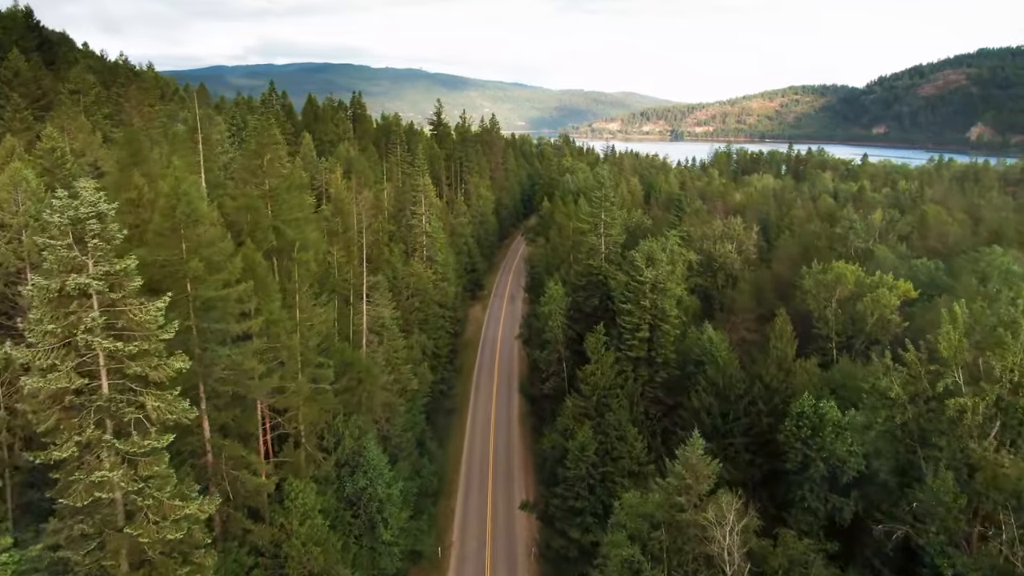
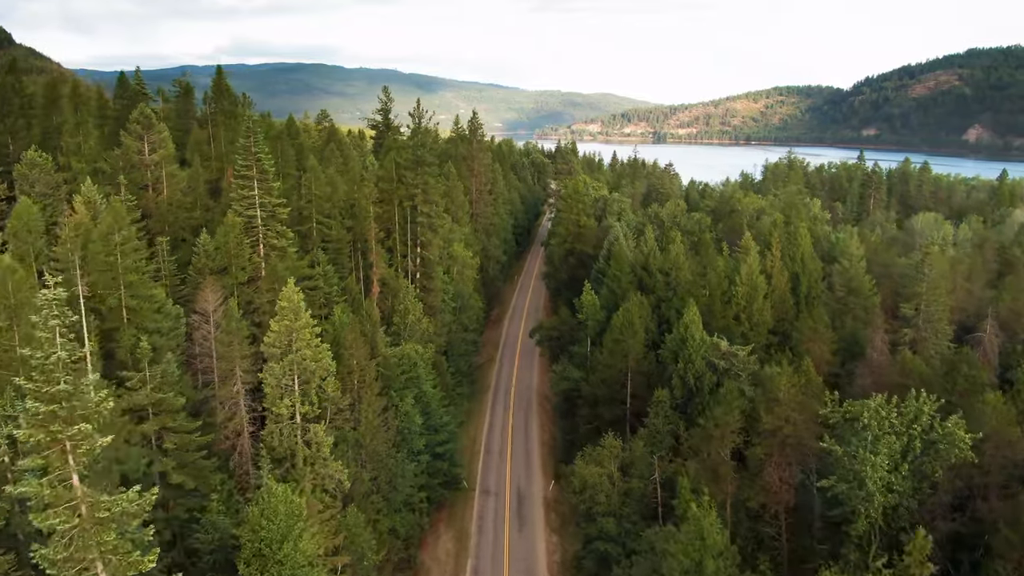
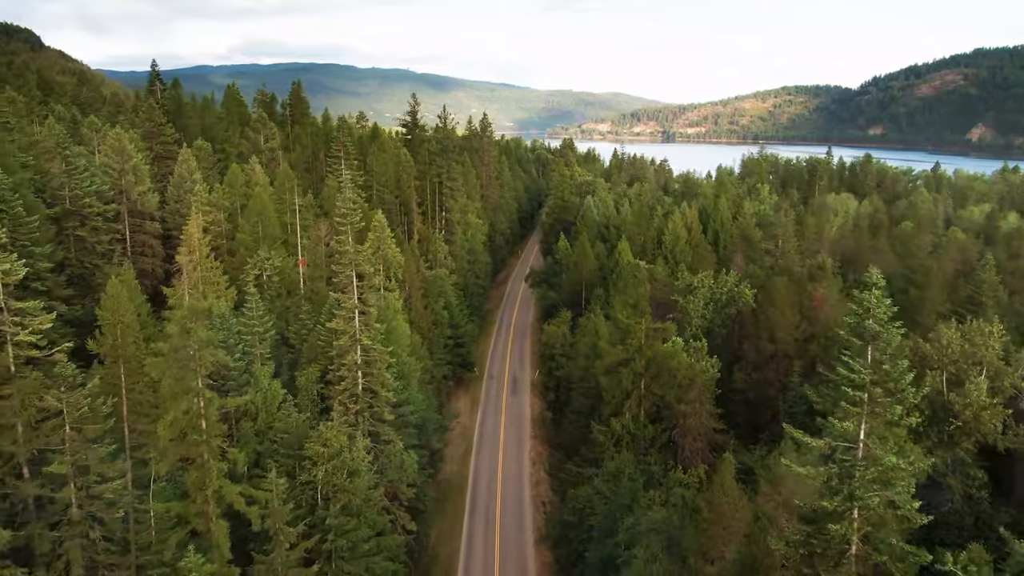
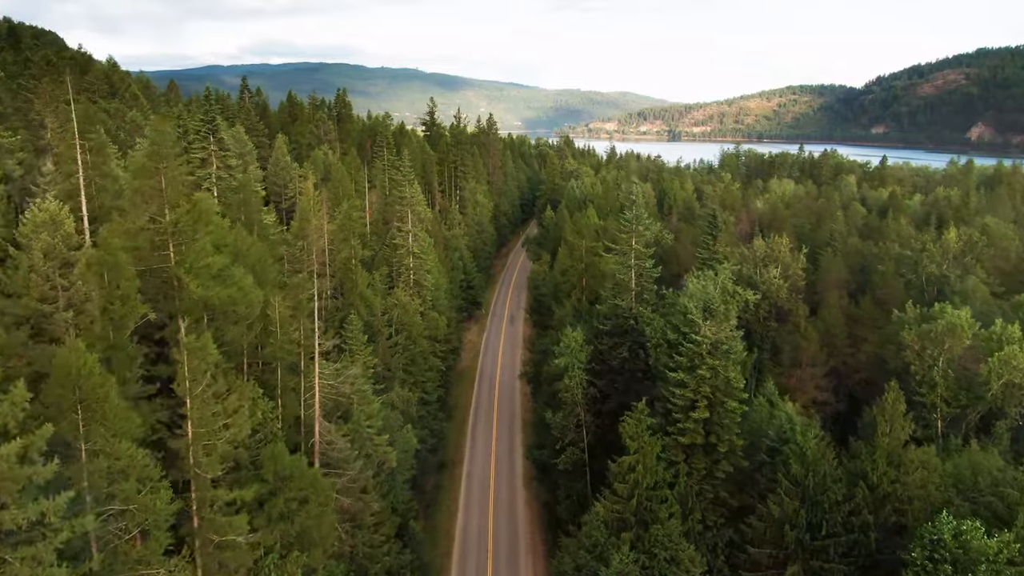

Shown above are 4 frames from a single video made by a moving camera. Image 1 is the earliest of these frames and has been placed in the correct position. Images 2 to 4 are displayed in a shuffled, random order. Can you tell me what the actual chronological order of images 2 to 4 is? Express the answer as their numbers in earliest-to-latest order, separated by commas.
4, 3, 2
